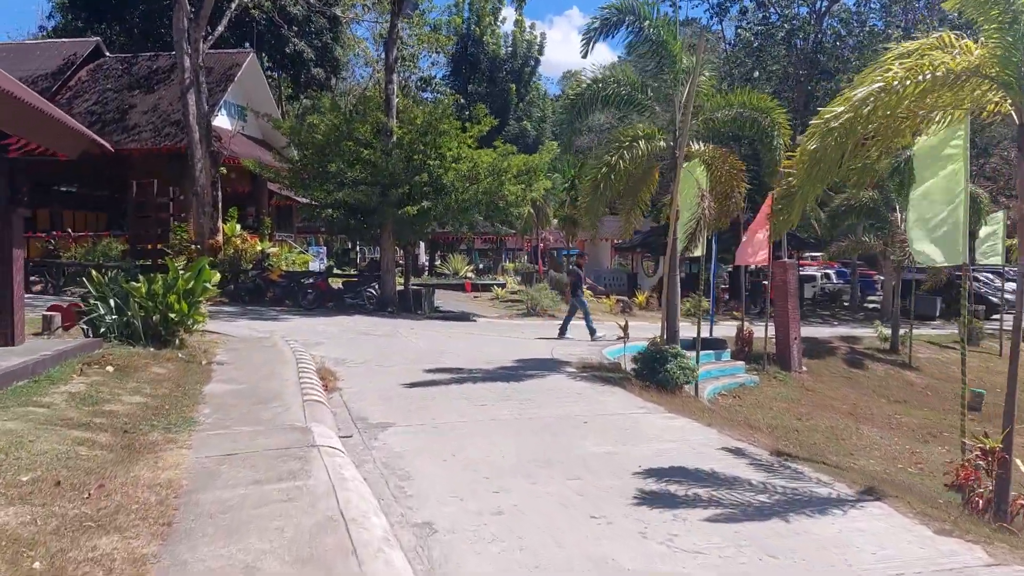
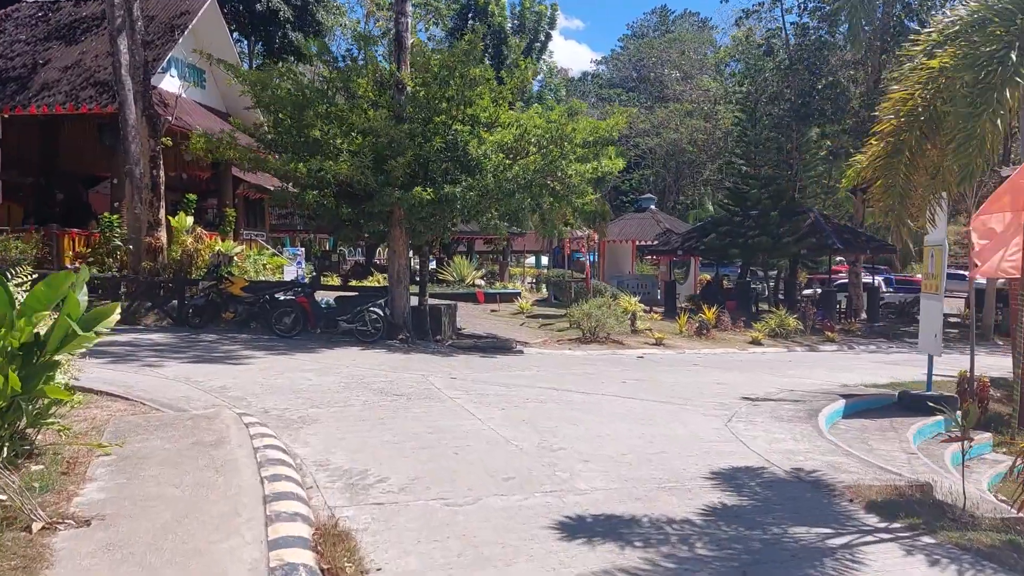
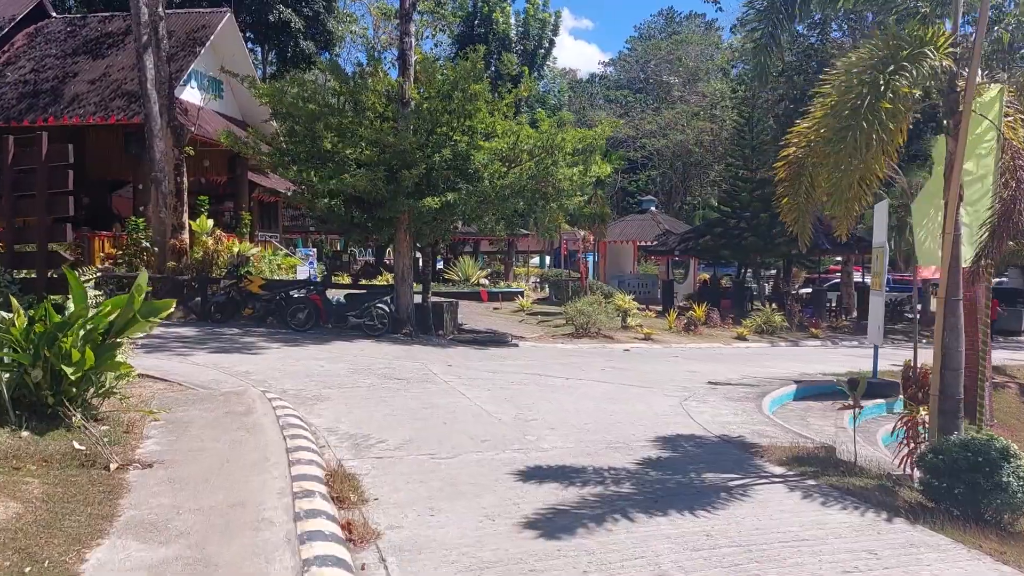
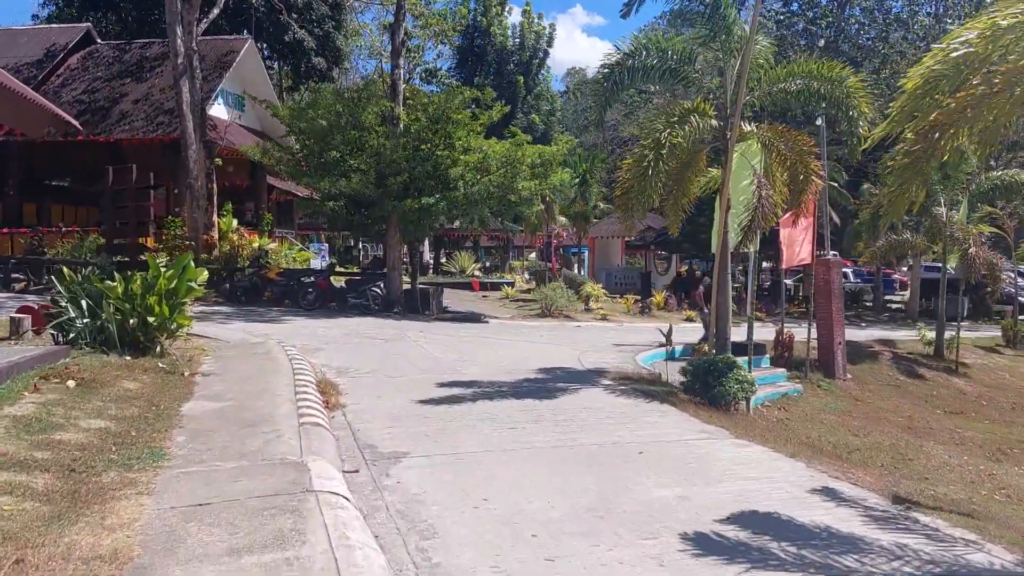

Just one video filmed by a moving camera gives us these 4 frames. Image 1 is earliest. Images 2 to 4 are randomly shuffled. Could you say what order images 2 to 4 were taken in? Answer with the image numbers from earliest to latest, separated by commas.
4, 3, 2
